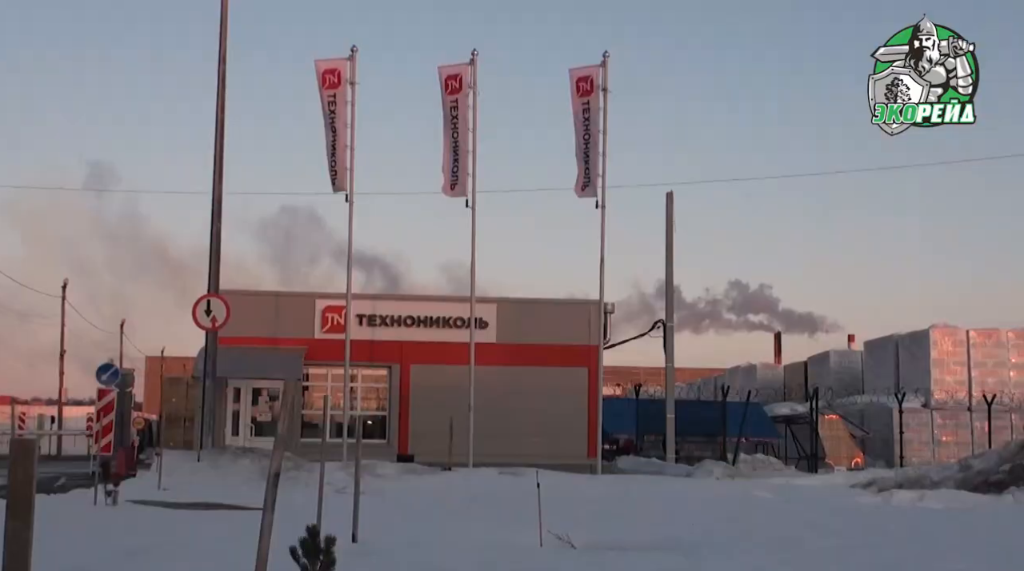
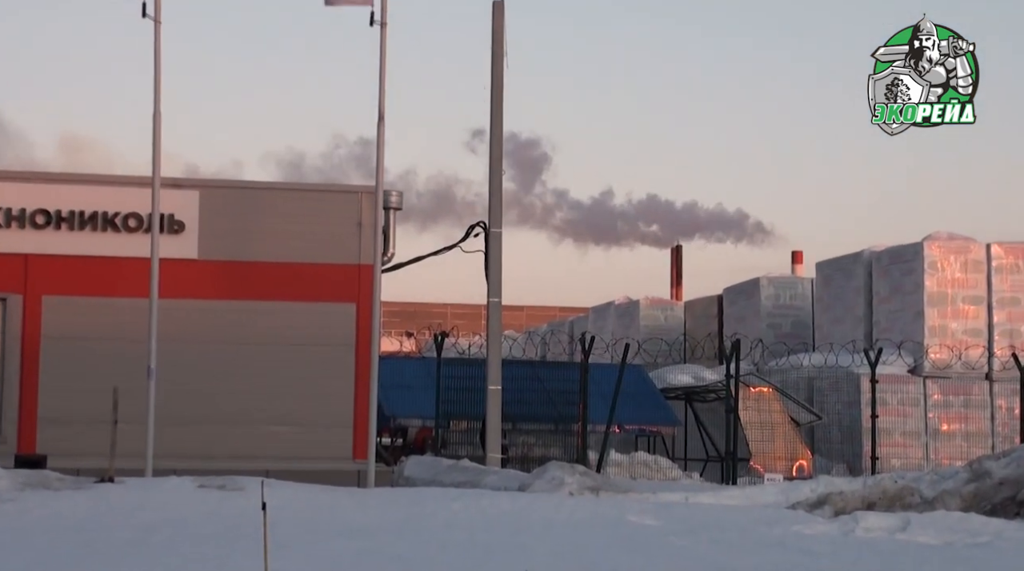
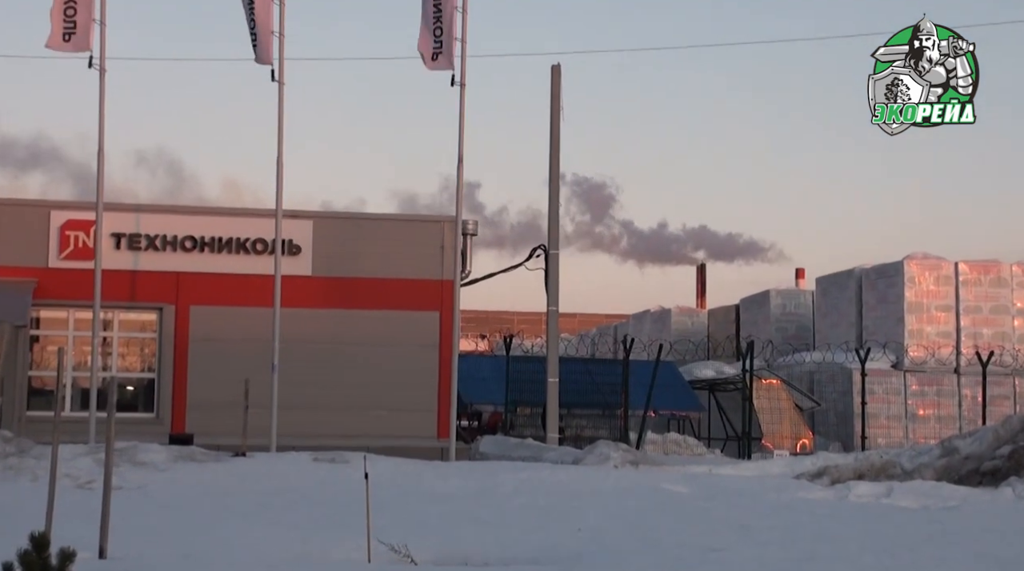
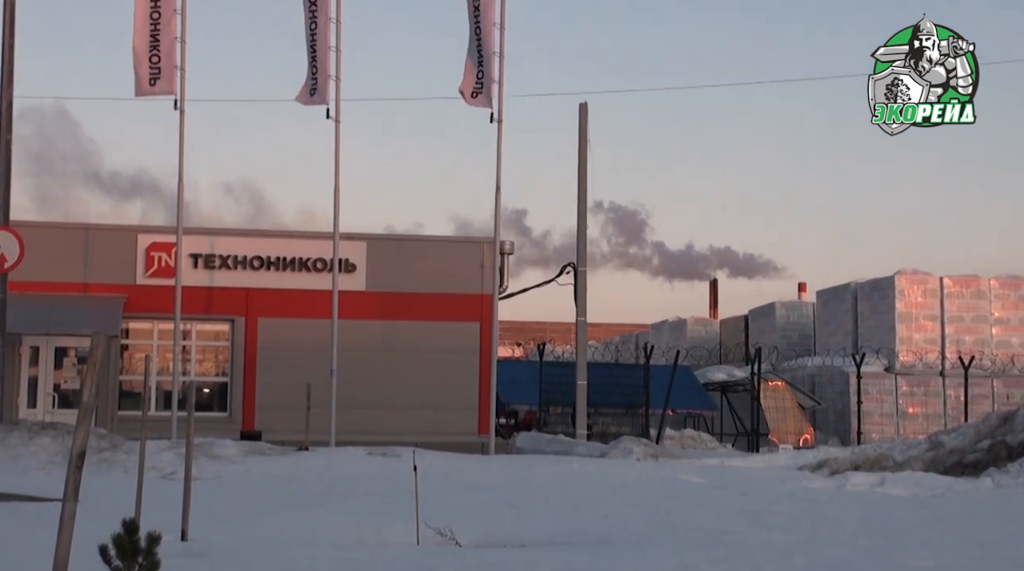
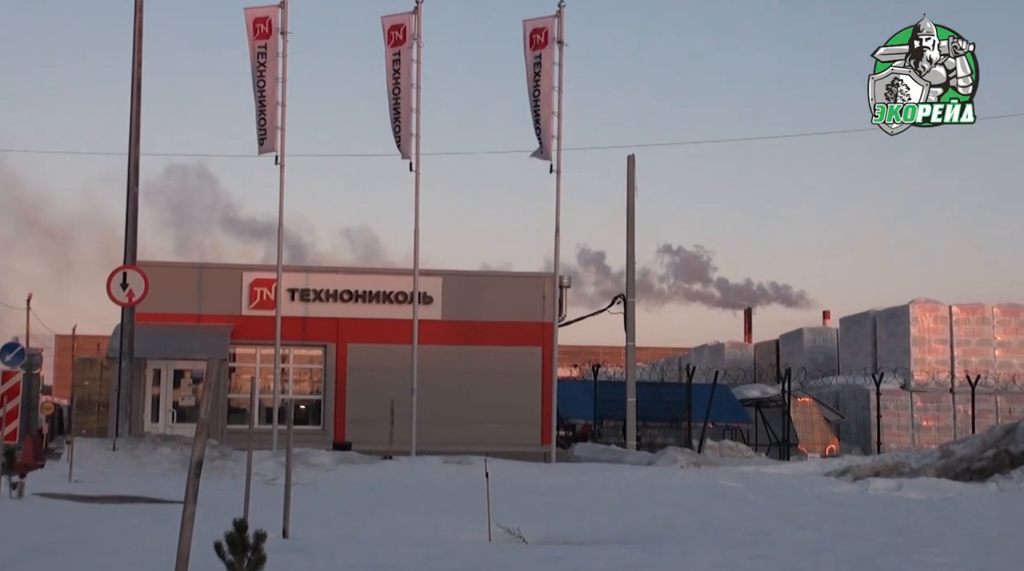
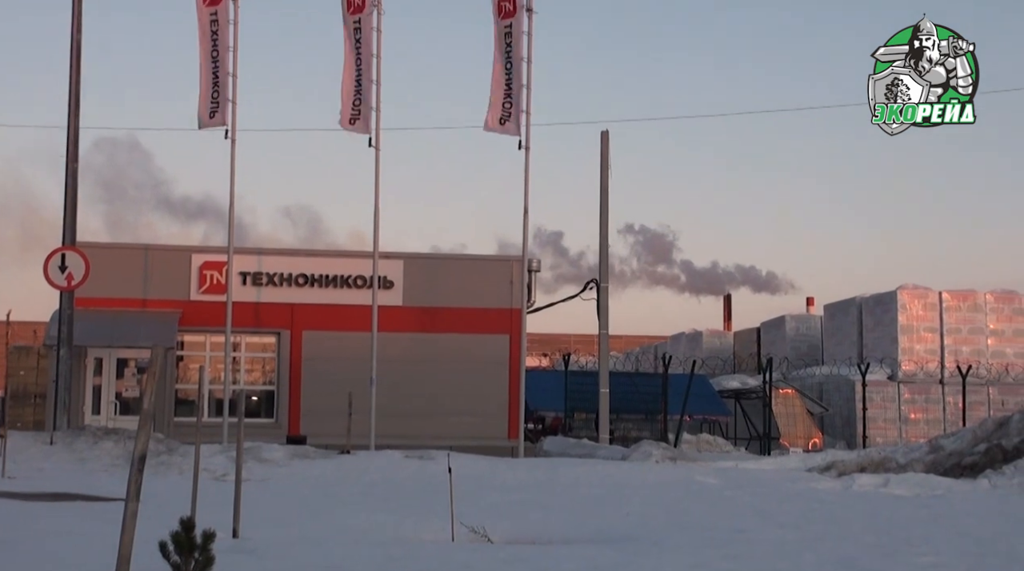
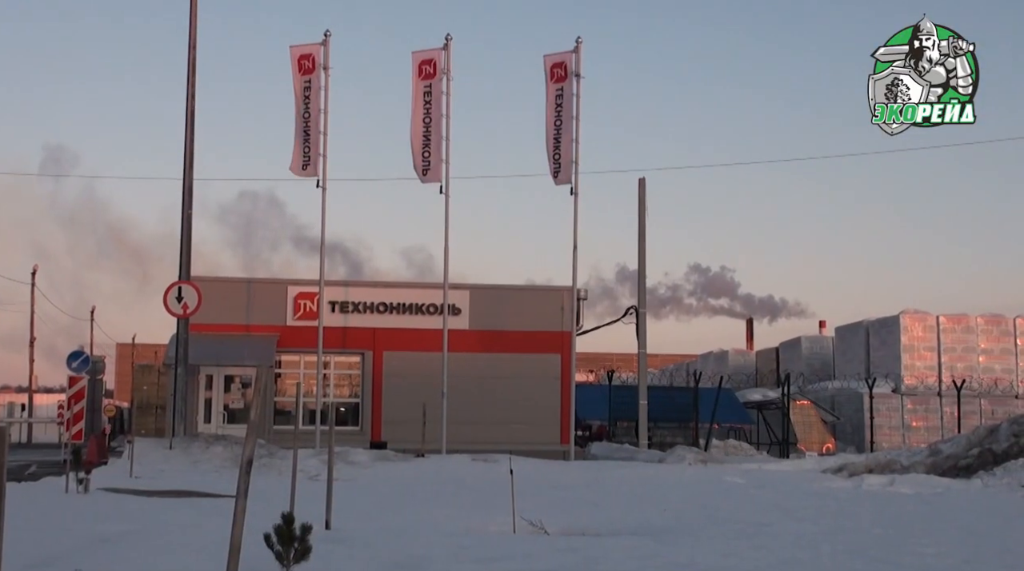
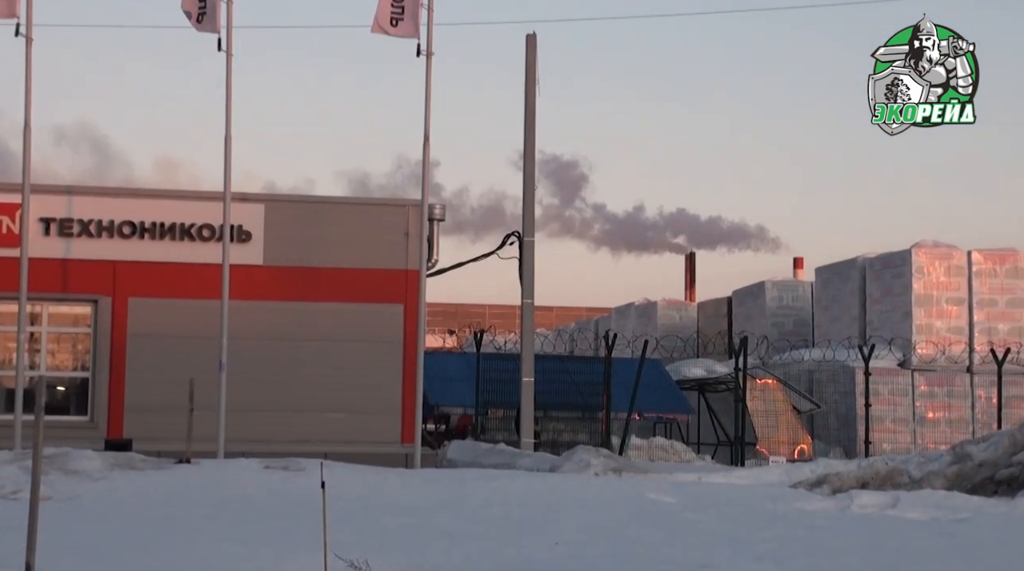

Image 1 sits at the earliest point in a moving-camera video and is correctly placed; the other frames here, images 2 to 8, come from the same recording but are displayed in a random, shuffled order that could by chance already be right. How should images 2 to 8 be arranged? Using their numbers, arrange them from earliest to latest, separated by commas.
7, 5, 6, 4, 3, 8, 2
